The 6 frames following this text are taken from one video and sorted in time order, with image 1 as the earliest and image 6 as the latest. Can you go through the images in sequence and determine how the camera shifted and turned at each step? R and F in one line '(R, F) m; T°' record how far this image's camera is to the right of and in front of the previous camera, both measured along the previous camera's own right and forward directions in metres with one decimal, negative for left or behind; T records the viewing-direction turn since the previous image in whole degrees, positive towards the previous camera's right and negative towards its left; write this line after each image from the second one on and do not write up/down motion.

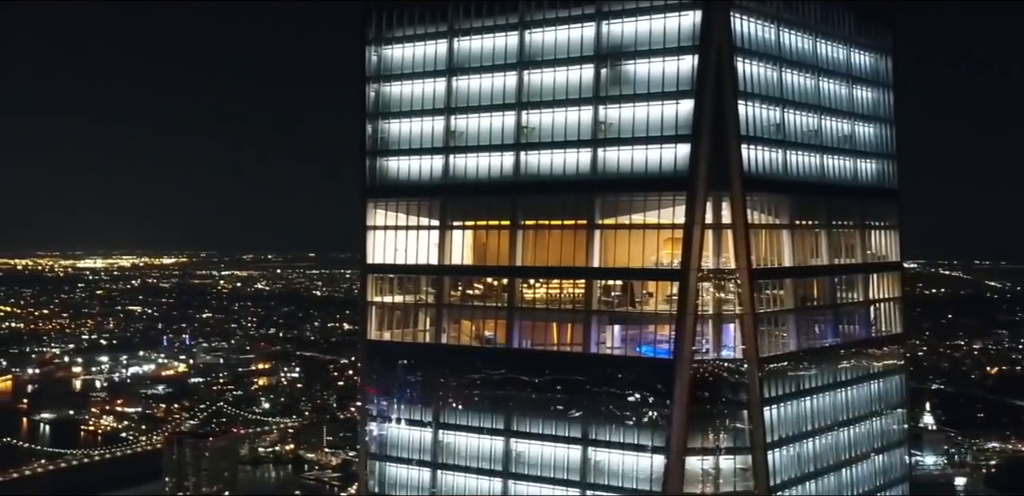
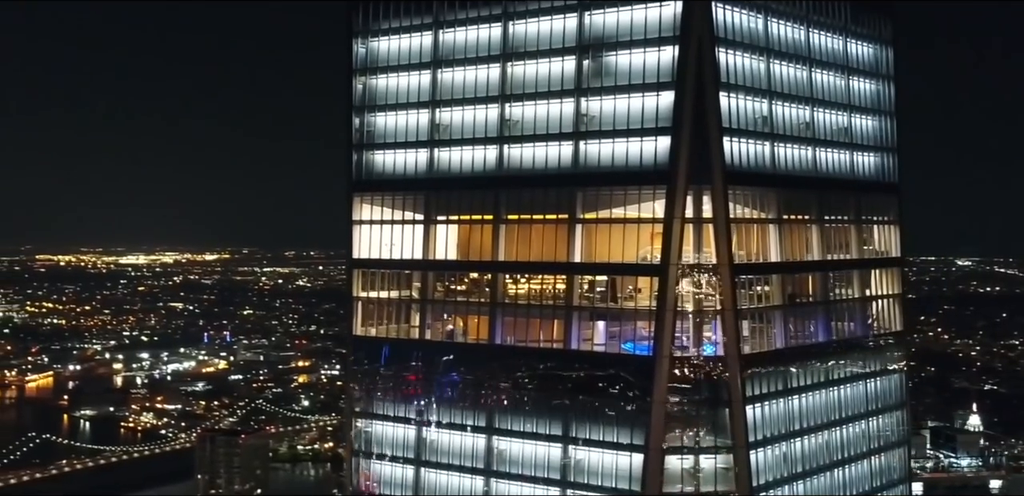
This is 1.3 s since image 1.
(+2.9, +1.1) m; -2°
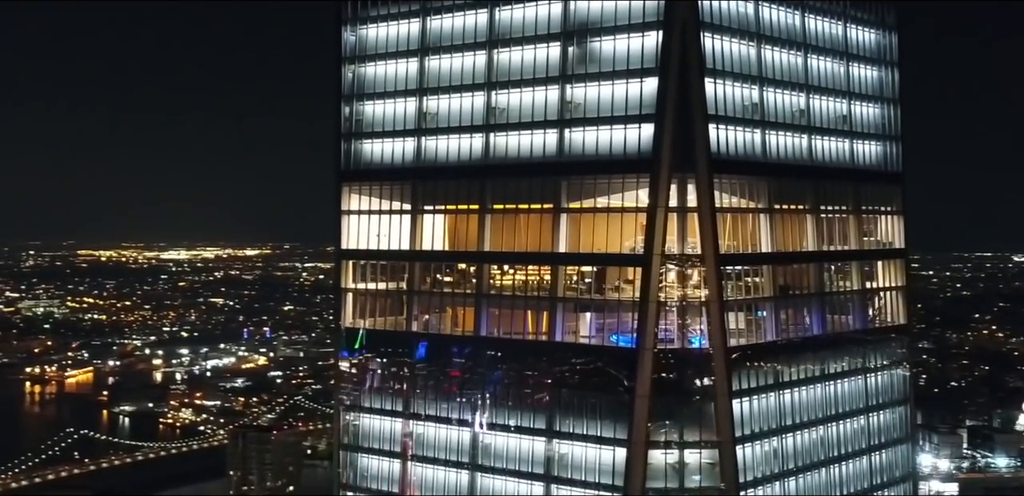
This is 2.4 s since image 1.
(+2.7, +1.2) m; -2°
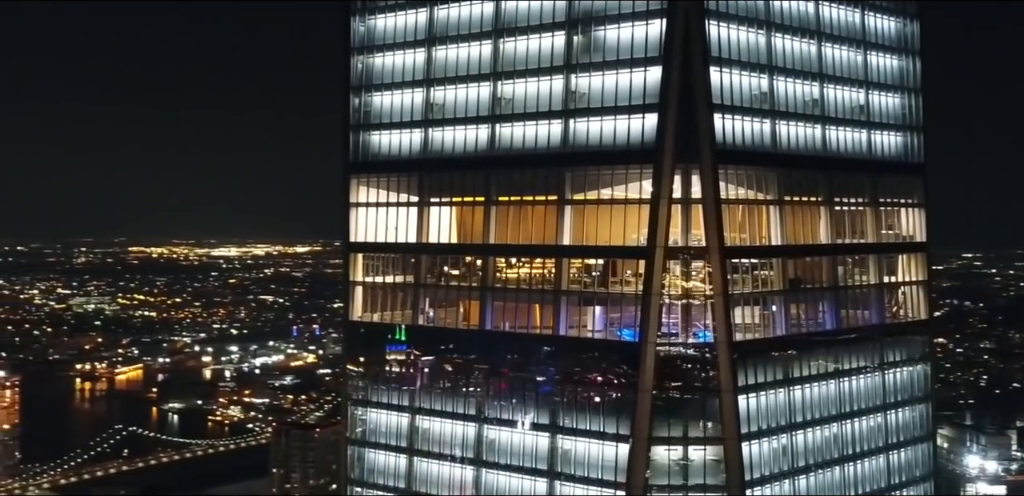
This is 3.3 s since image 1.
(+2.1, +0.9) m; -2°
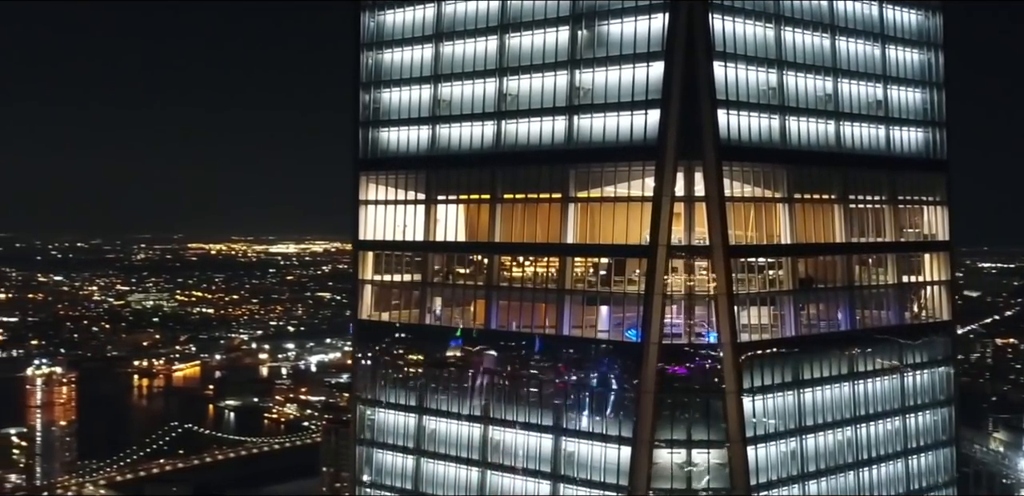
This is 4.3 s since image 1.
(+2.3, +0.9) m; -2°
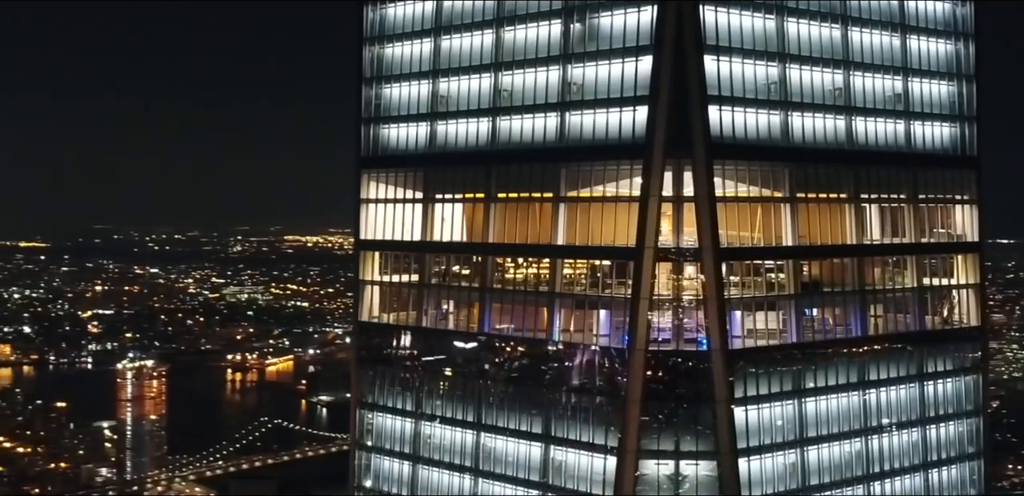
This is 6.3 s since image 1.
(+4.4, +2.0) m; -4°
